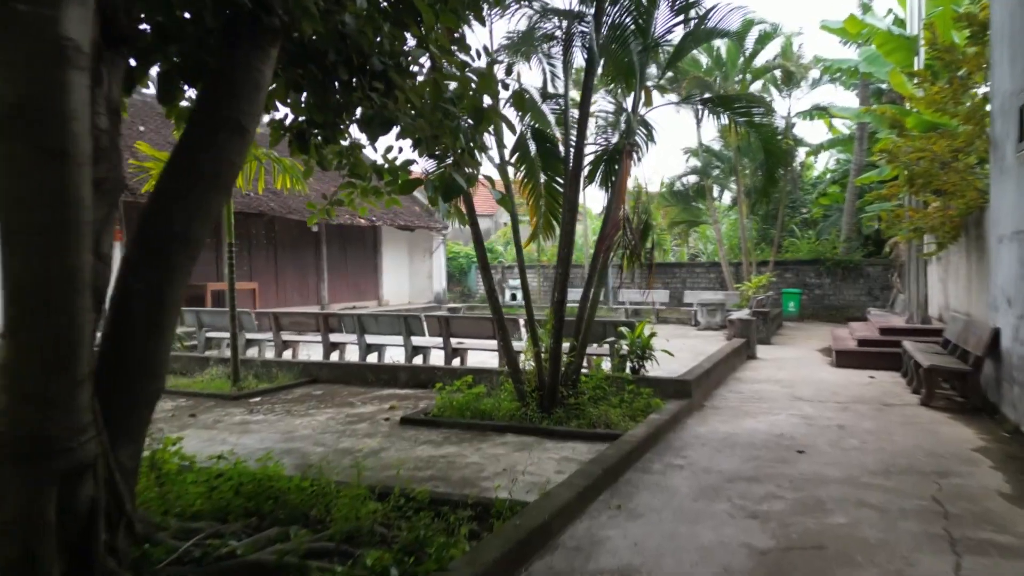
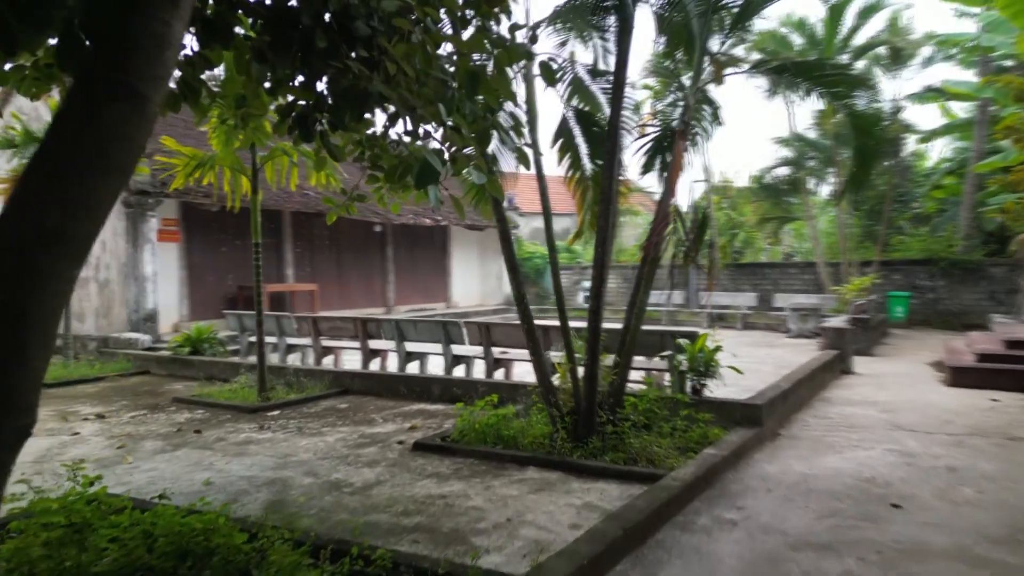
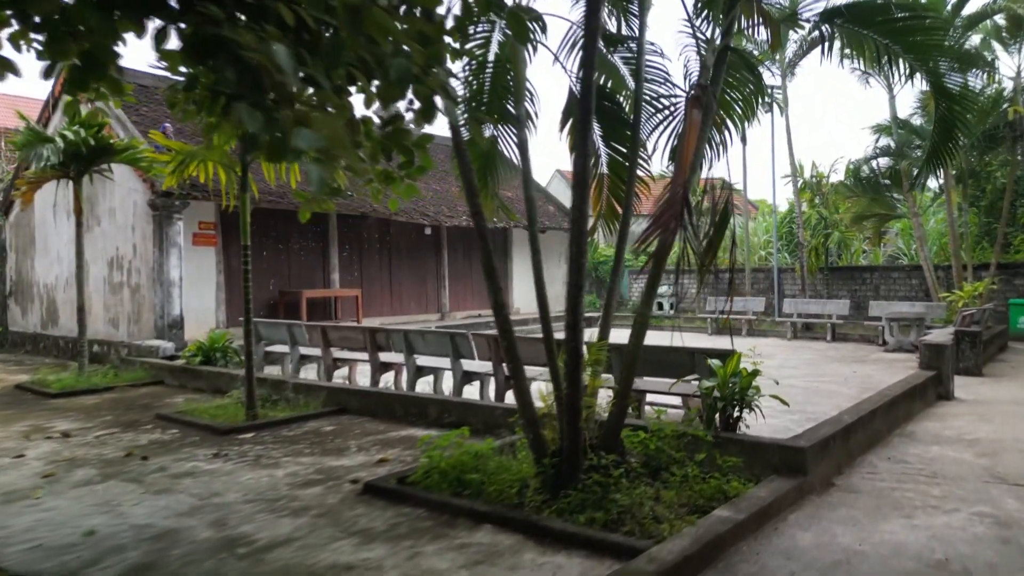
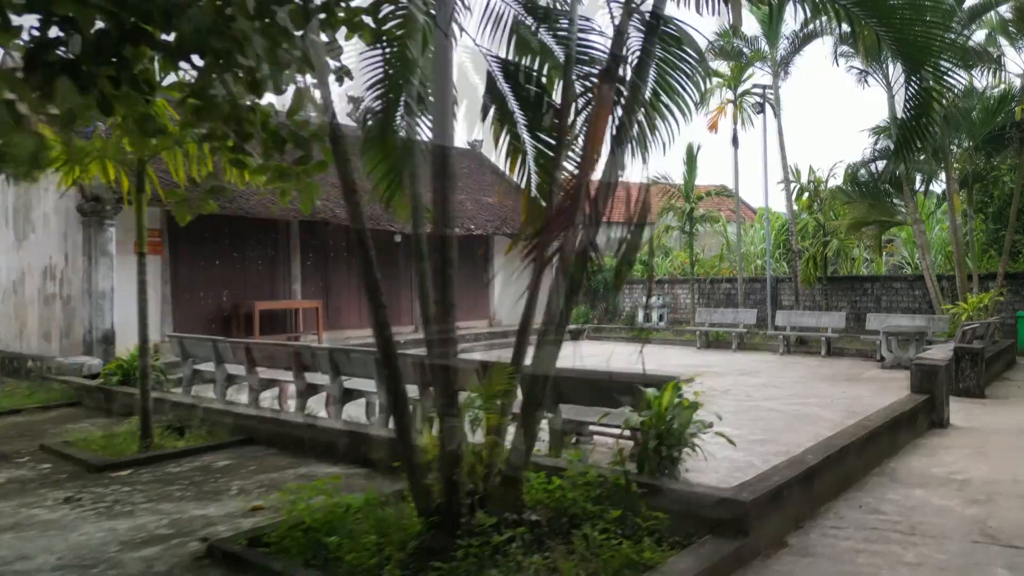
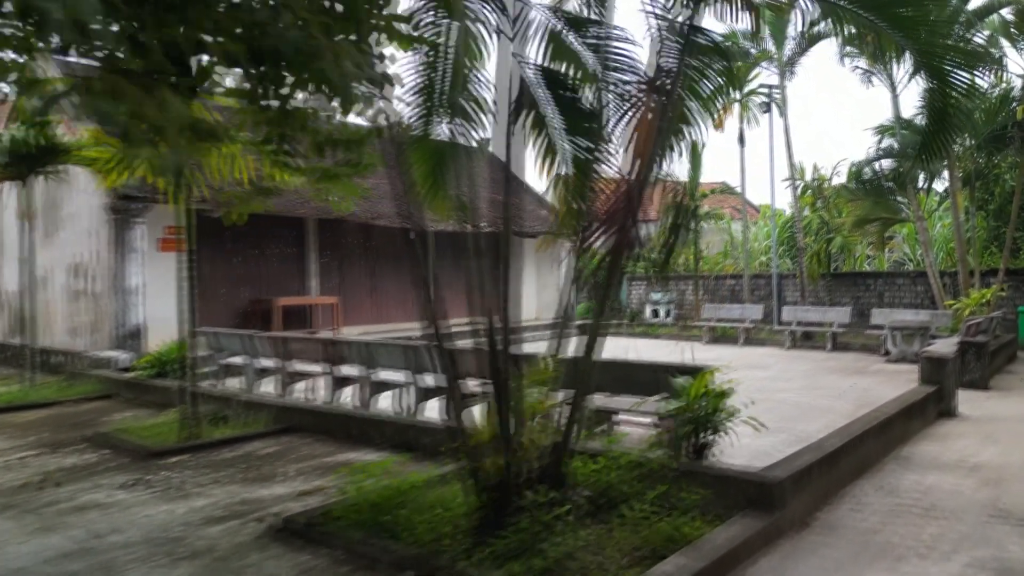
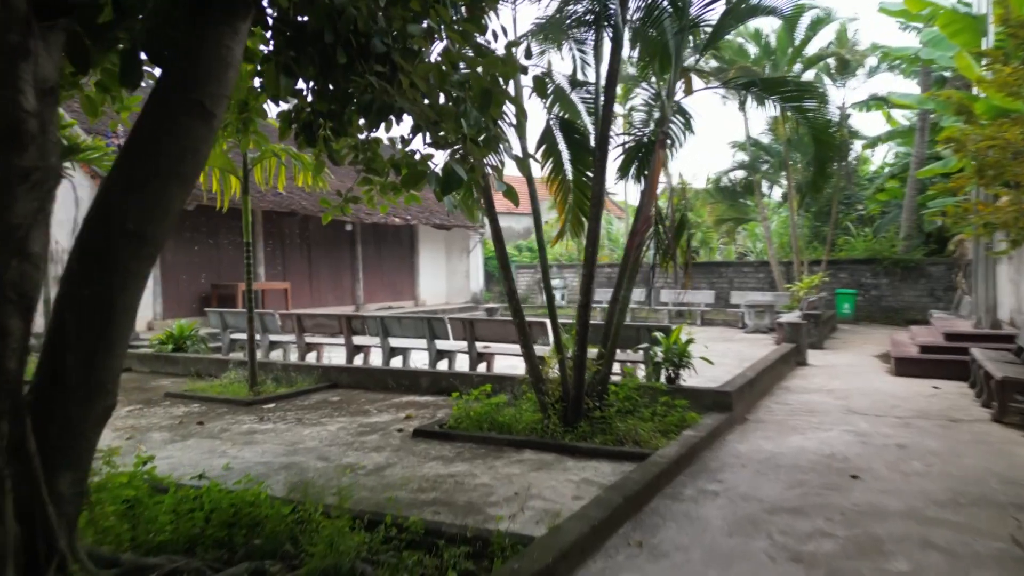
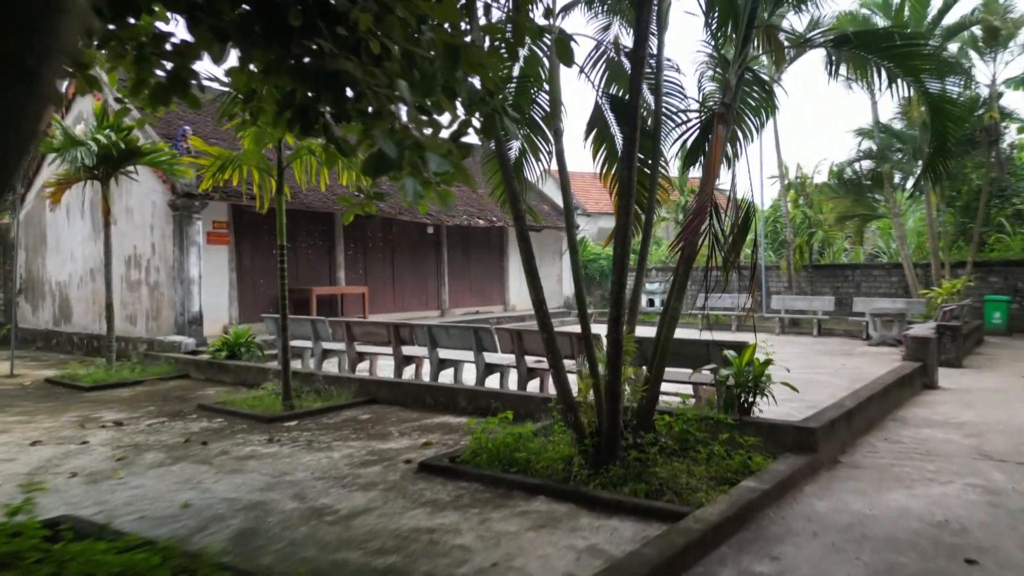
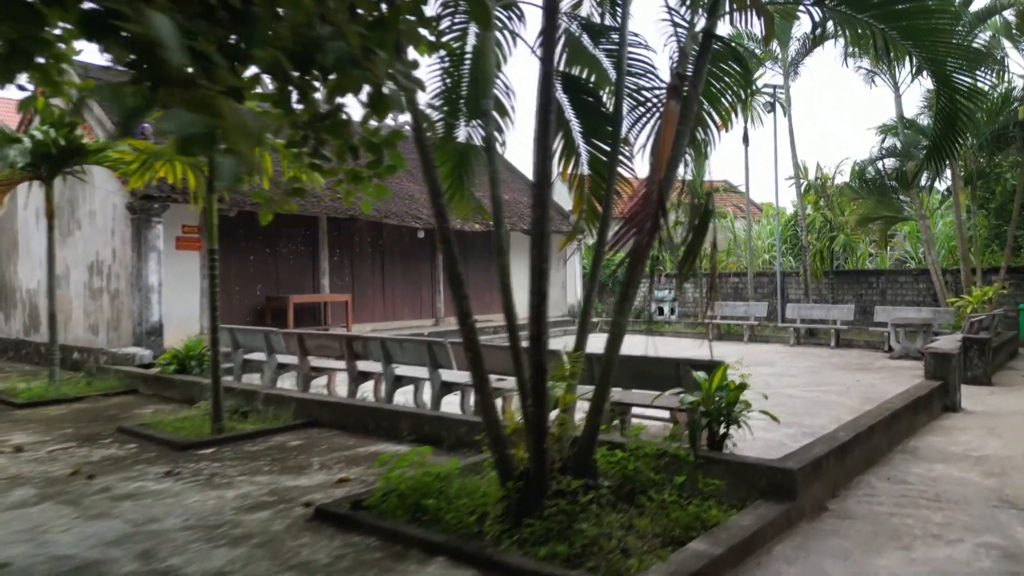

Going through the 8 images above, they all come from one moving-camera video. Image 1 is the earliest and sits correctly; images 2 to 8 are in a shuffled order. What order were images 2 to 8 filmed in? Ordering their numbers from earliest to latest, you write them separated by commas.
6, 2, 7, 3, 8, 5, 4
